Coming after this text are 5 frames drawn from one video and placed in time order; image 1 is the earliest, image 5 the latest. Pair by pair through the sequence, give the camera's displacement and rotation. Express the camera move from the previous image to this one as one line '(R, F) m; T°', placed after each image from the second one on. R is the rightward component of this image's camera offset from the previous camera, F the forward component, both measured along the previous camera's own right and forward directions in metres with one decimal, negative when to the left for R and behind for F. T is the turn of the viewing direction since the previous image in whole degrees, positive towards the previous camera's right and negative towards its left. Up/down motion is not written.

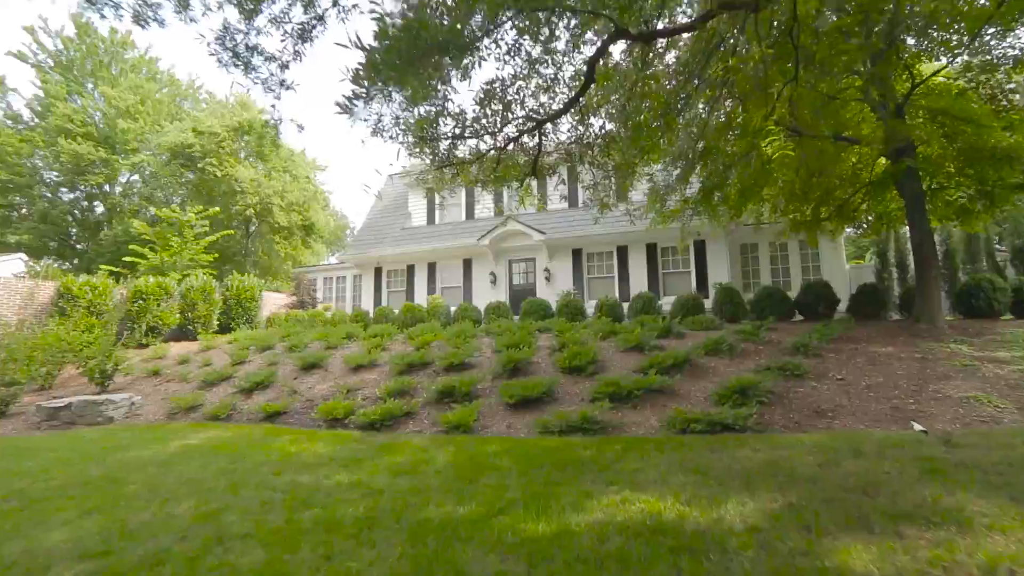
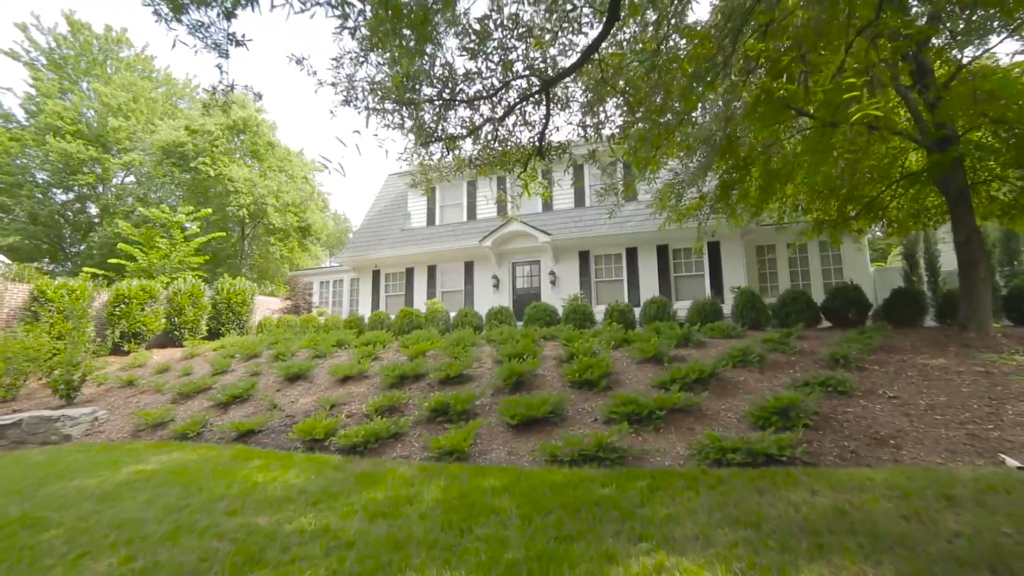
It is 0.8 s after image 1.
(0.0, +0.6) m; 0°
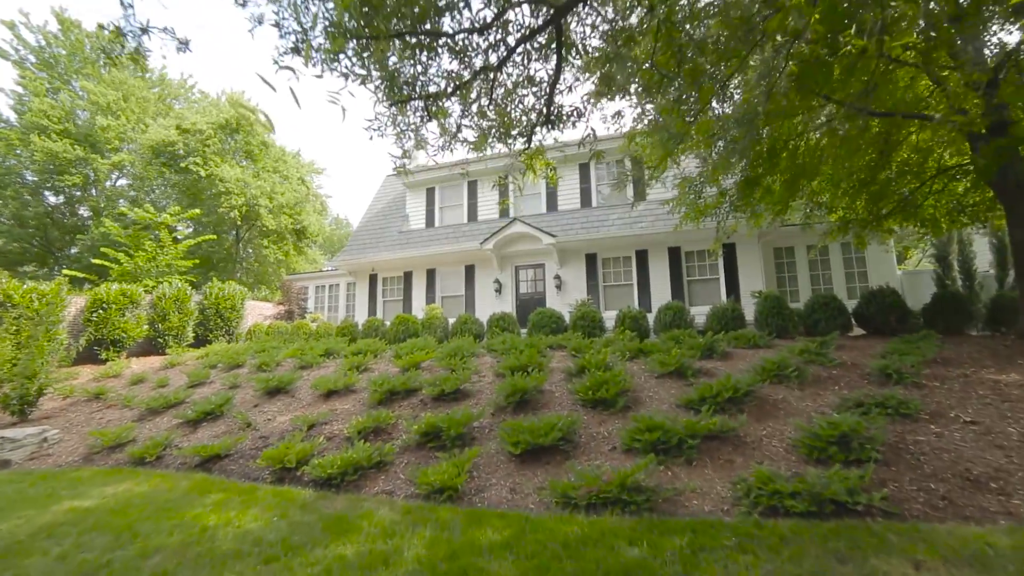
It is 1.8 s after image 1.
(0.0, +0.7) m; 0°
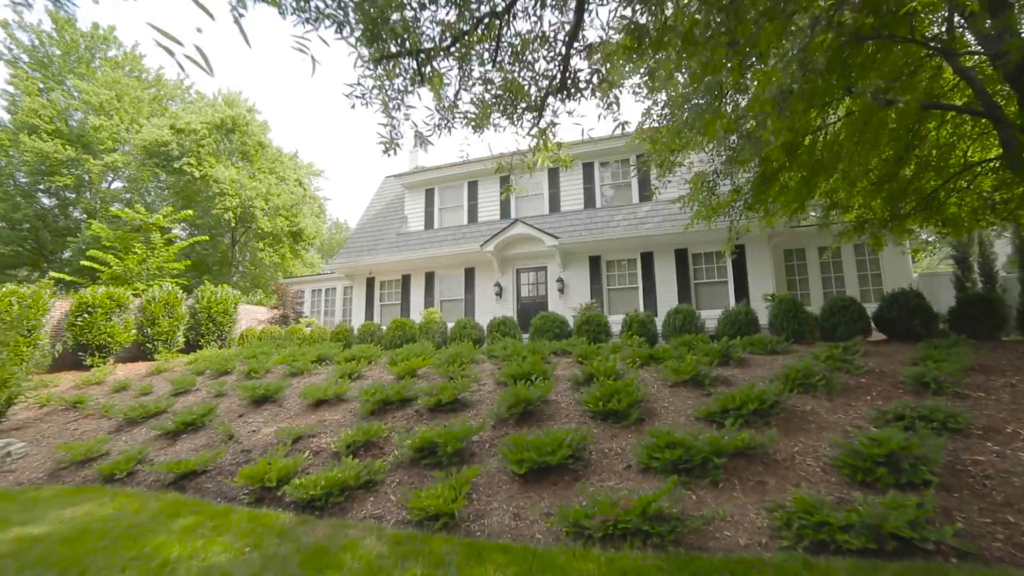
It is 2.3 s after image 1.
(0.0, +0.4) m; 0°
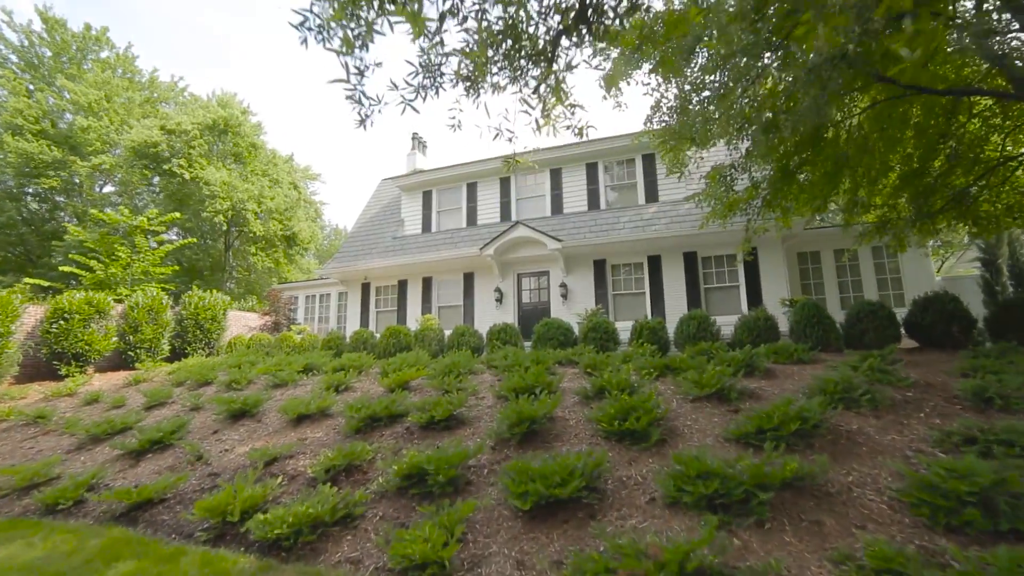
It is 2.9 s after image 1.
(0.0, +0.5) m; 0°
